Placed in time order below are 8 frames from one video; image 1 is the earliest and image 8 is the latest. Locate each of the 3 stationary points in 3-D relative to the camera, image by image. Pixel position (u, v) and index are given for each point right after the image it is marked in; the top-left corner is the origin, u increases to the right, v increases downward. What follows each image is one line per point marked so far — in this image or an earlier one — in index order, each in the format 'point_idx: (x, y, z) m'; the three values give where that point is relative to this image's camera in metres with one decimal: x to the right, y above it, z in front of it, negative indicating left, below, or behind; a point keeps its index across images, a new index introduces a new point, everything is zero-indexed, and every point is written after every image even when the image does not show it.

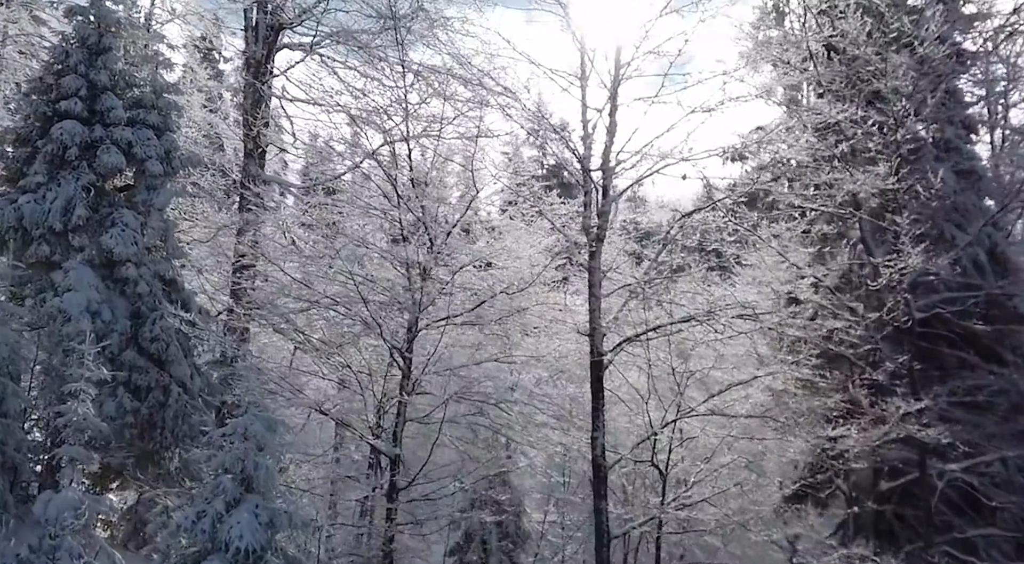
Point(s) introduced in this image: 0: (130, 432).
0: (-4.1, -1.6, +9.1) m
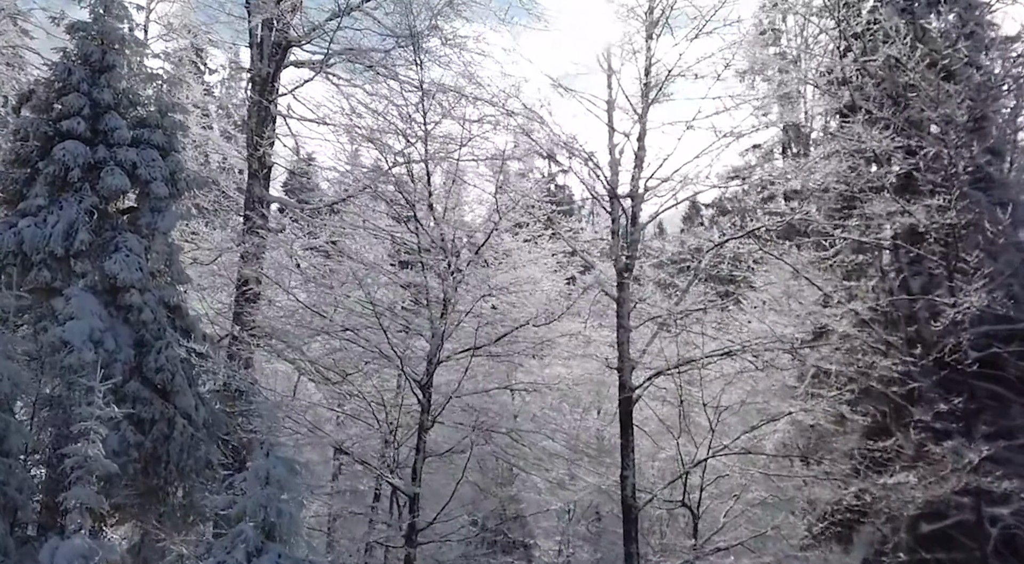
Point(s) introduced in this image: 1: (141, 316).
0: (-3.9, -1.9, +8.7) m
1: (-4.0, -0.4, +9.0) m
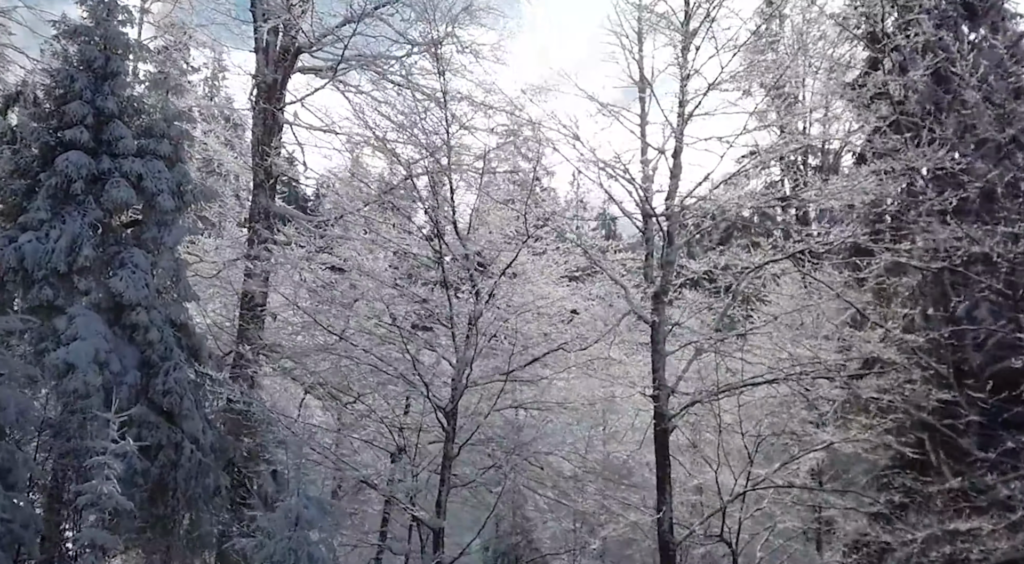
0: (-3.7, -2.1, +8.2) m
1: (-3.8, -0.6, +8.6) m
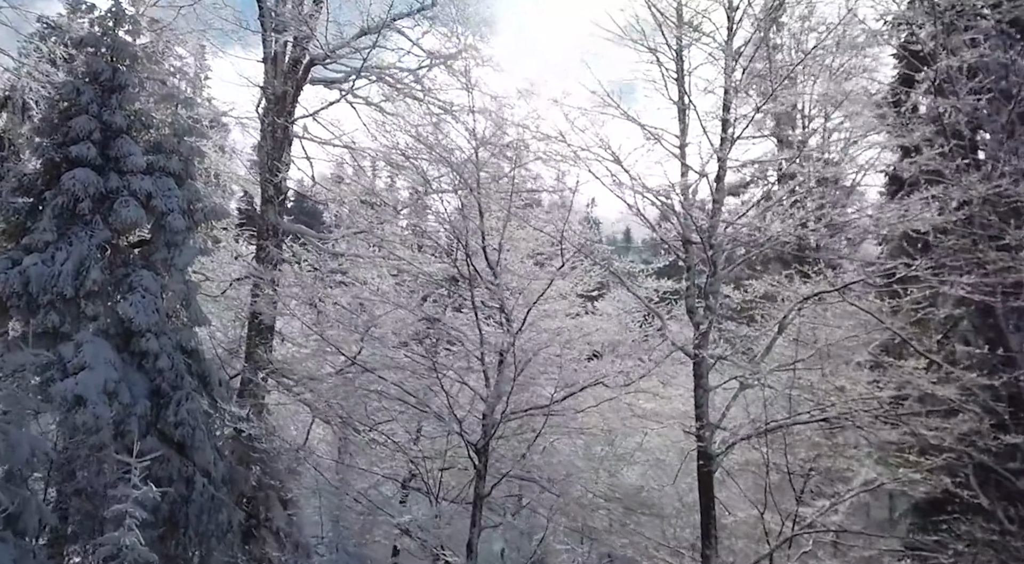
0: (-3.4, -2.4, +7.8) m
1: (-3.5, -0.8, +8.2) m
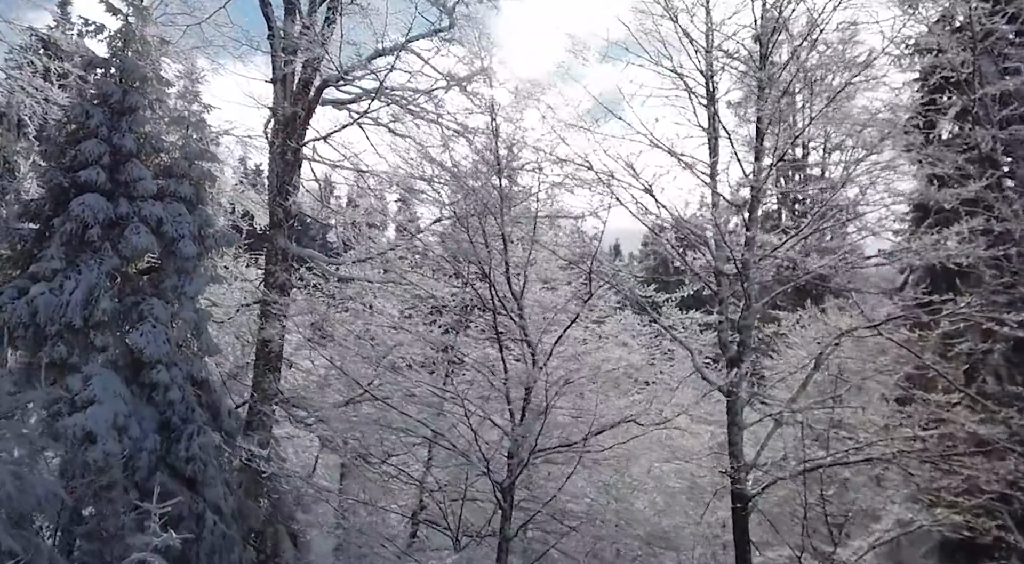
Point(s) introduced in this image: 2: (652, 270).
0: (-3.2, -2.6, +7.5) m
1: (-3.3, -1.1, +7.9) m
2: (+1.4, +0.1, +8.0) m
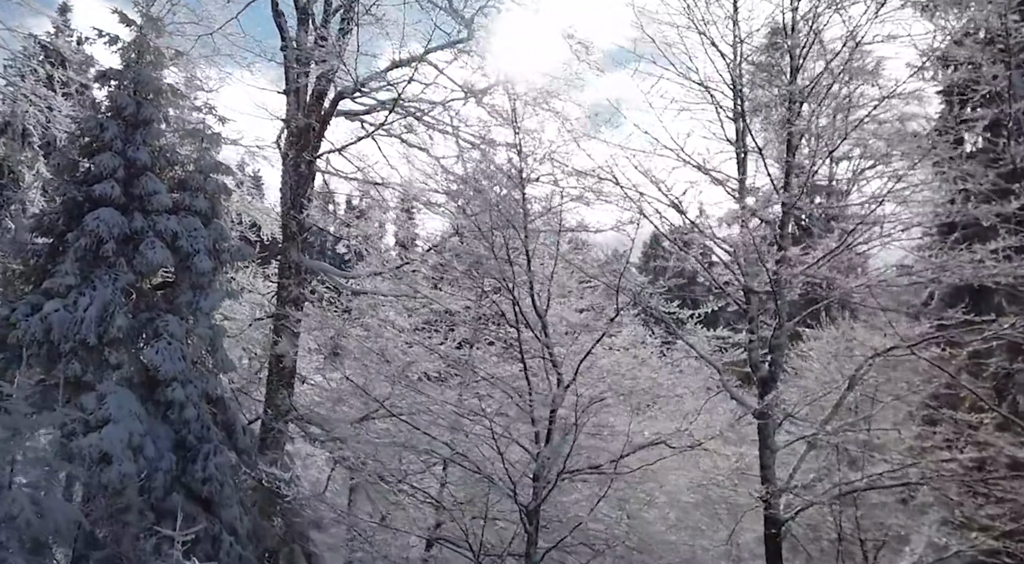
0: (-3.0, -2.8, +7.3) m
1: (-3.1, -1.2, +7.7) m
2: (+1.6, 0.0, +7.9) m
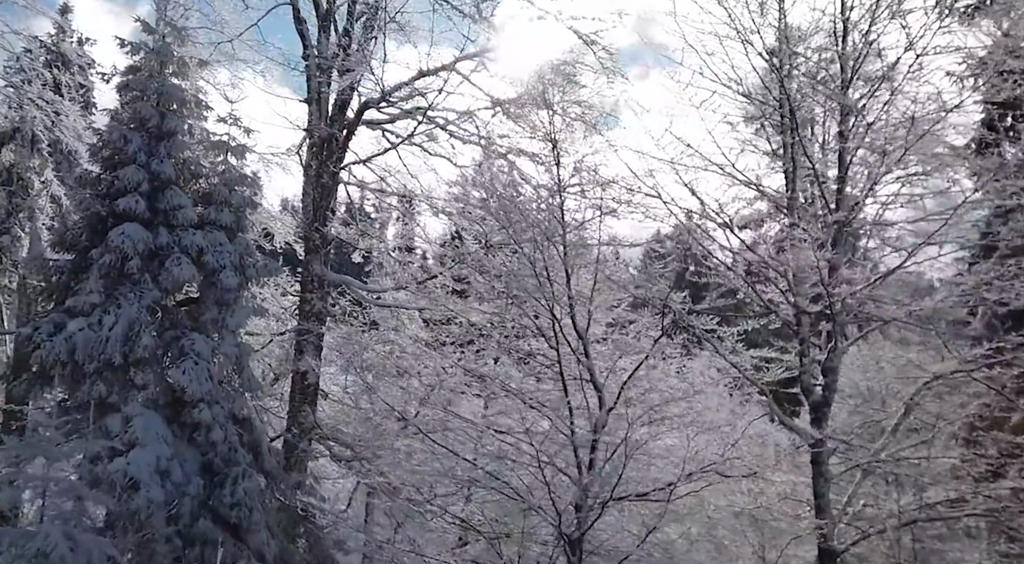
0: (-2.6, -2.9, +7.1) m
1: (-2.7, -1.4, +7.5) m
2: (+1.9, -0.2, +7.6) m
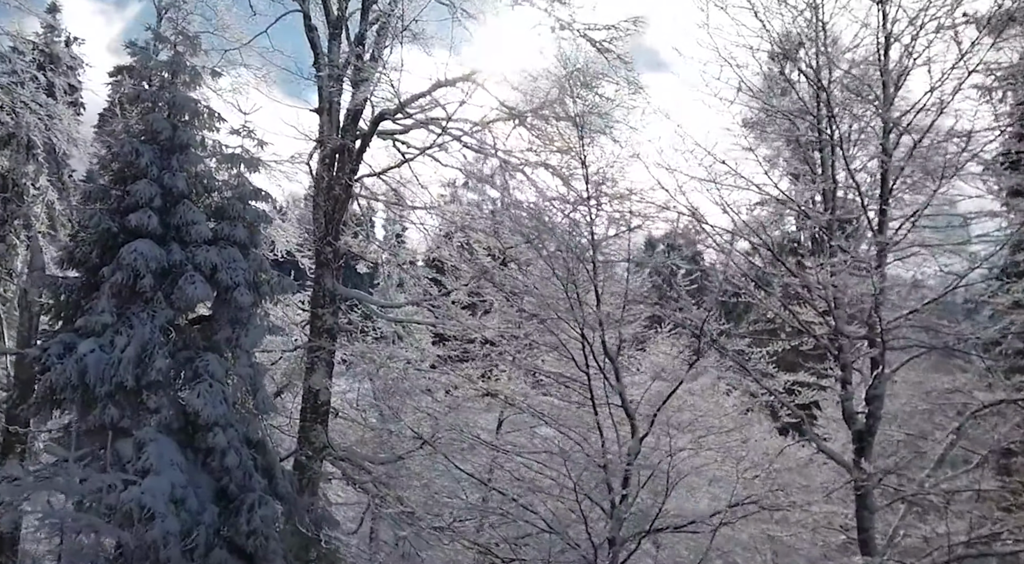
0: (-2.4, -3.1, +6.8) m
1: (-2.5, -1.6, +7.2) m
2: (+2.1, -0.4, +7.4) m
